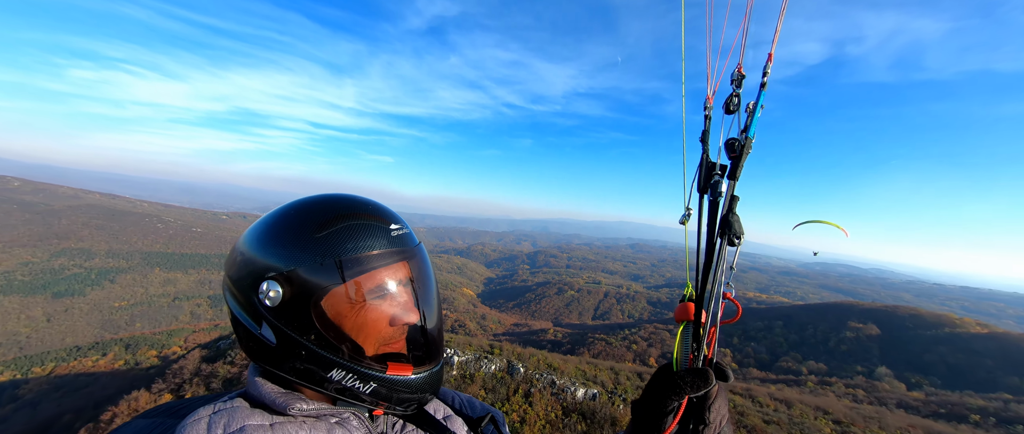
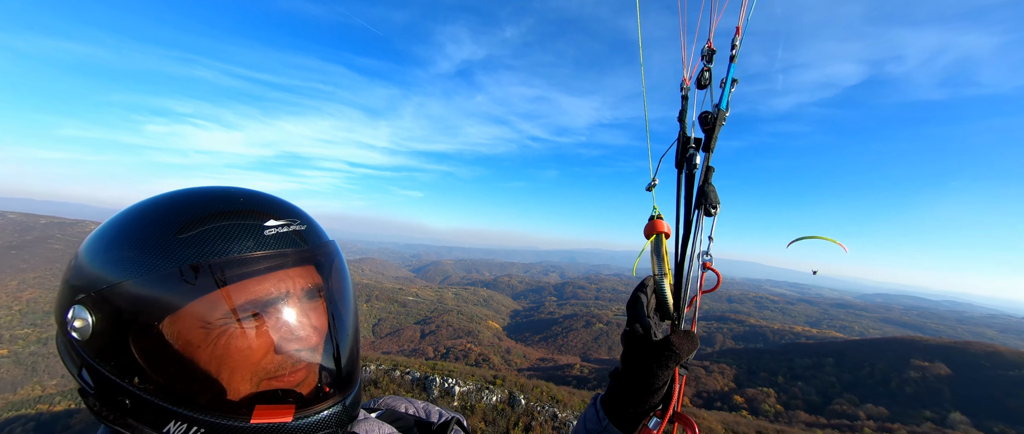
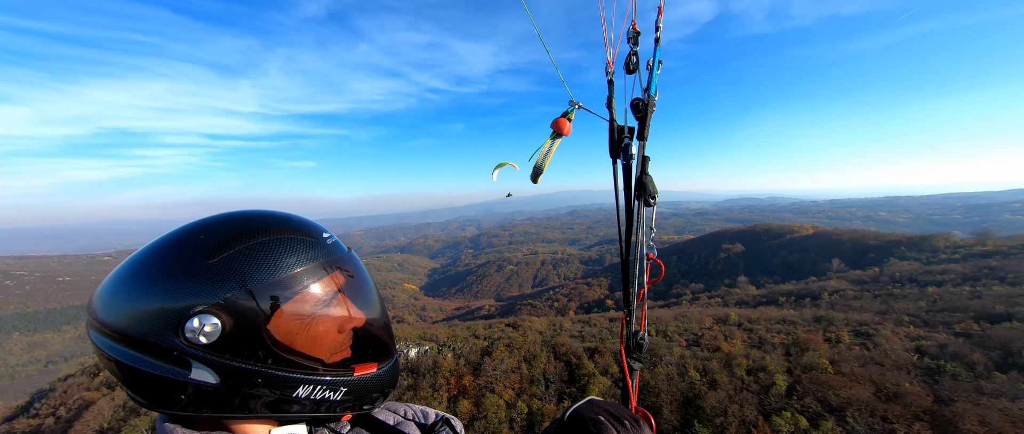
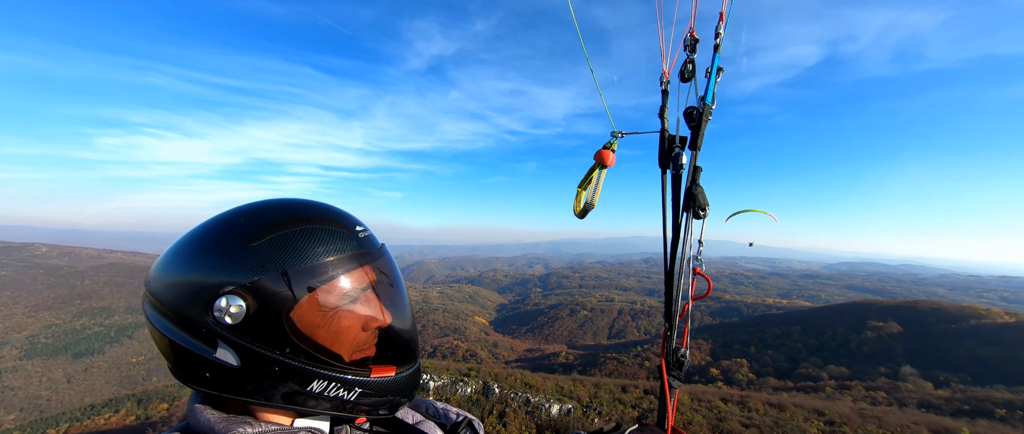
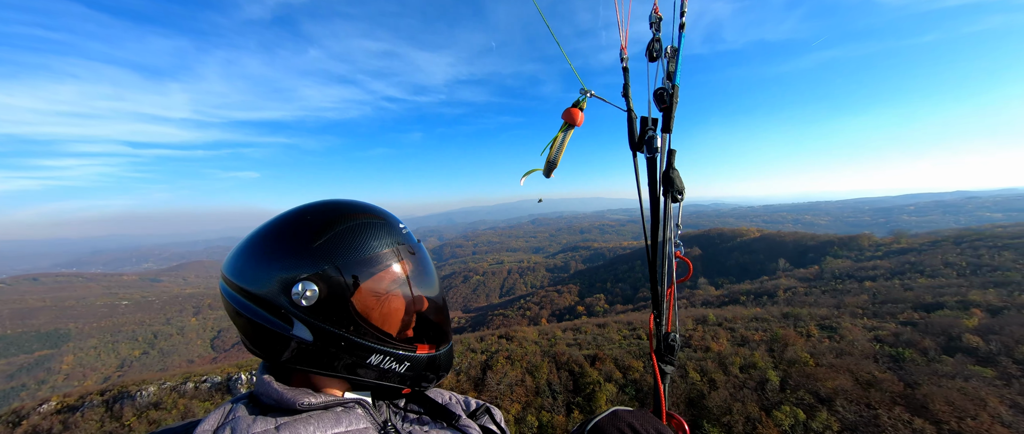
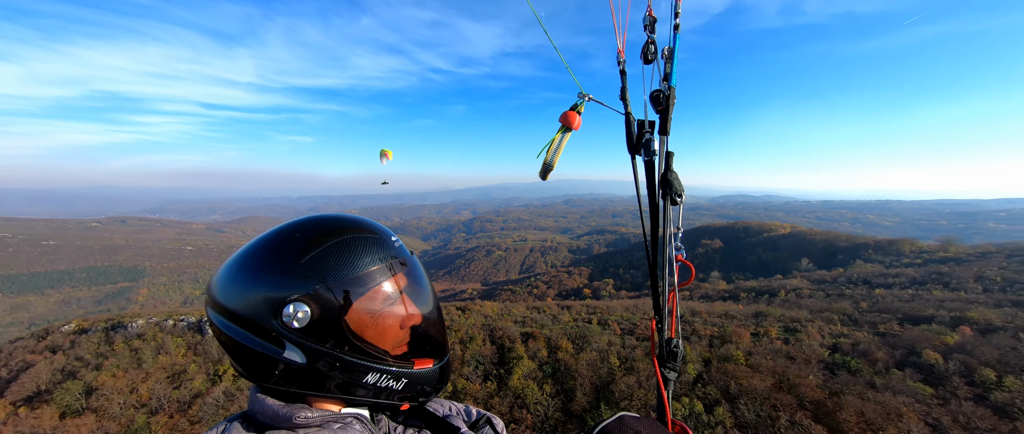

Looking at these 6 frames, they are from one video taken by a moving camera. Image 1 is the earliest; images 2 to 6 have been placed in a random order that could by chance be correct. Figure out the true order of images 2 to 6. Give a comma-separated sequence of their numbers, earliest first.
2, 4, 5, 3, 6
